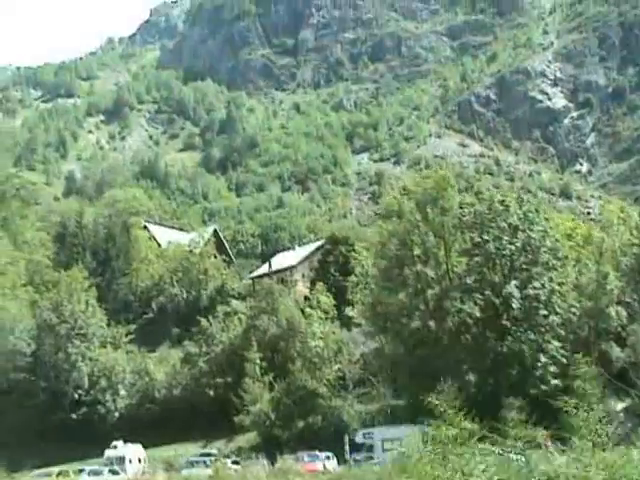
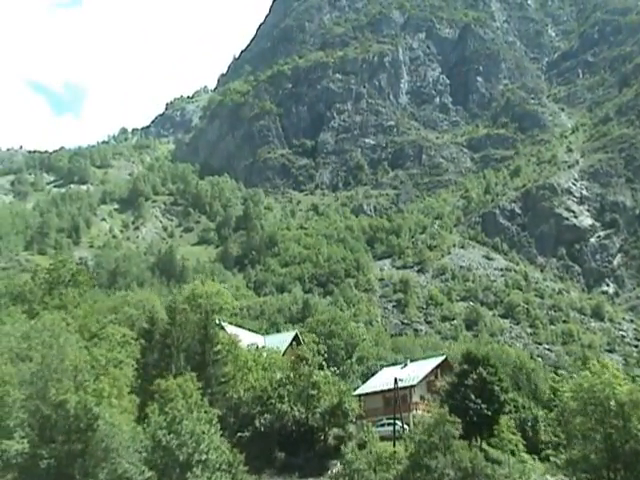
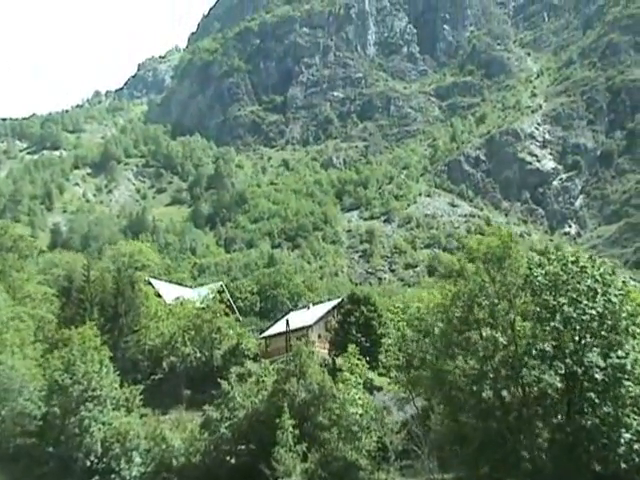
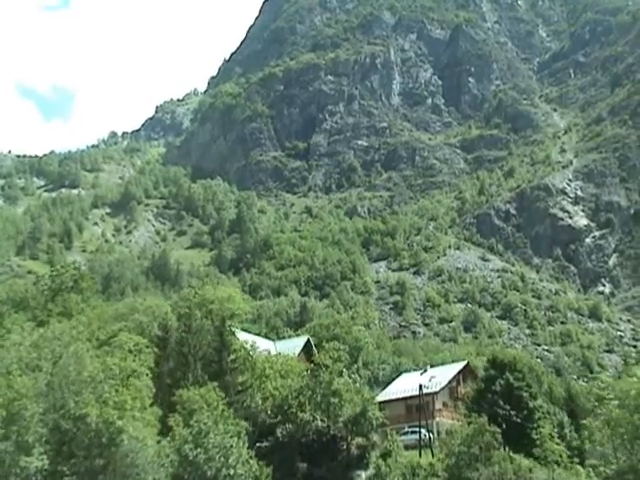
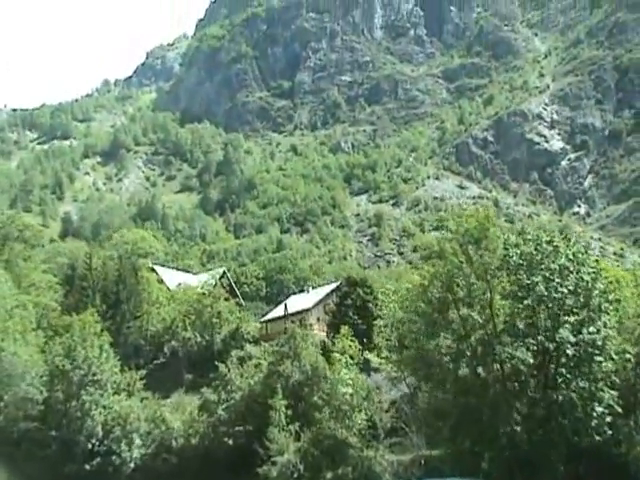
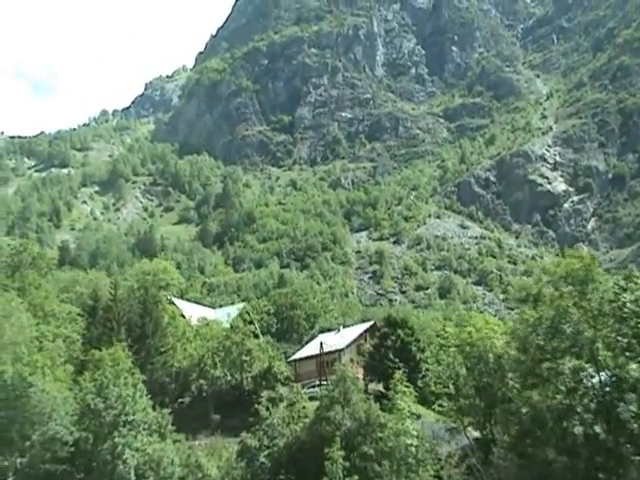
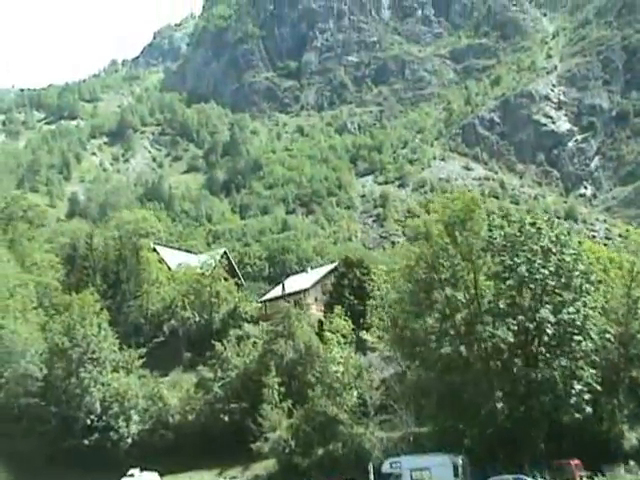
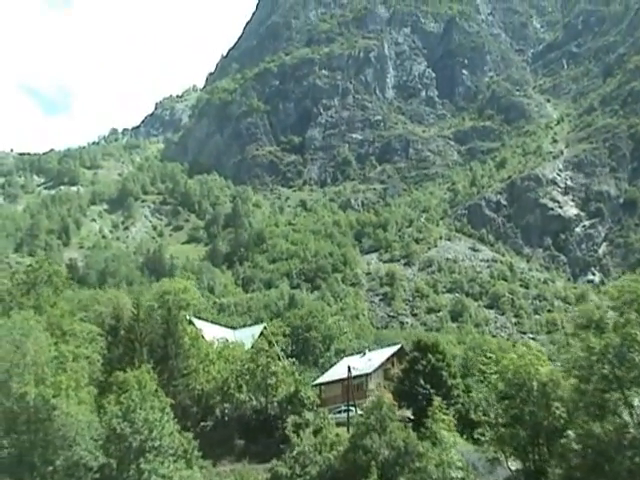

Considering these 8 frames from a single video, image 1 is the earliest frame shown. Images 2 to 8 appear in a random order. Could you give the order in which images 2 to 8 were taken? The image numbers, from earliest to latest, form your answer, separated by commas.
7, 5, 3, 6, 8, 2, 4
